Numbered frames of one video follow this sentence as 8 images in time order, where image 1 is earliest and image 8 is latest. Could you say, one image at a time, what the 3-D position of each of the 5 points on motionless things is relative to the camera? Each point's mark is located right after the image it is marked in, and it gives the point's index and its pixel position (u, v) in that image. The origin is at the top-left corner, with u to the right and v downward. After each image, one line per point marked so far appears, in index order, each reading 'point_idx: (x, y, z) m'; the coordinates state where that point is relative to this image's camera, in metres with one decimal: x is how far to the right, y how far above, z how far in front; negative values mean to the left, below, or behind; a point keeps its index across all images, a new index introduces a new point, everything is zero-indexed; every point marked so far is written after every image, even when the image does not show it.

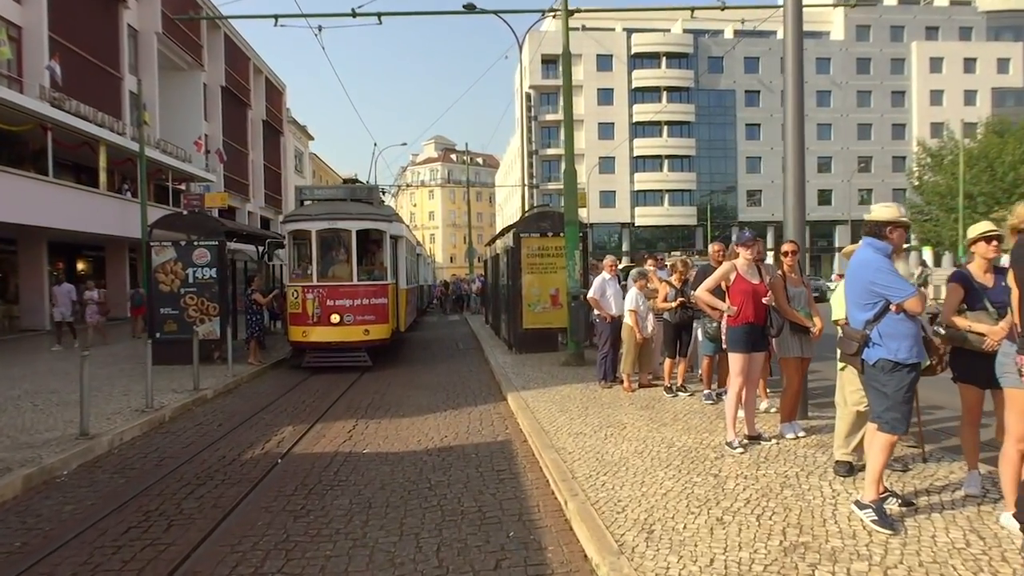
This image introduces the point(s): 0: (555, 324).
0: (+0.9, -0.7, +15.2) m
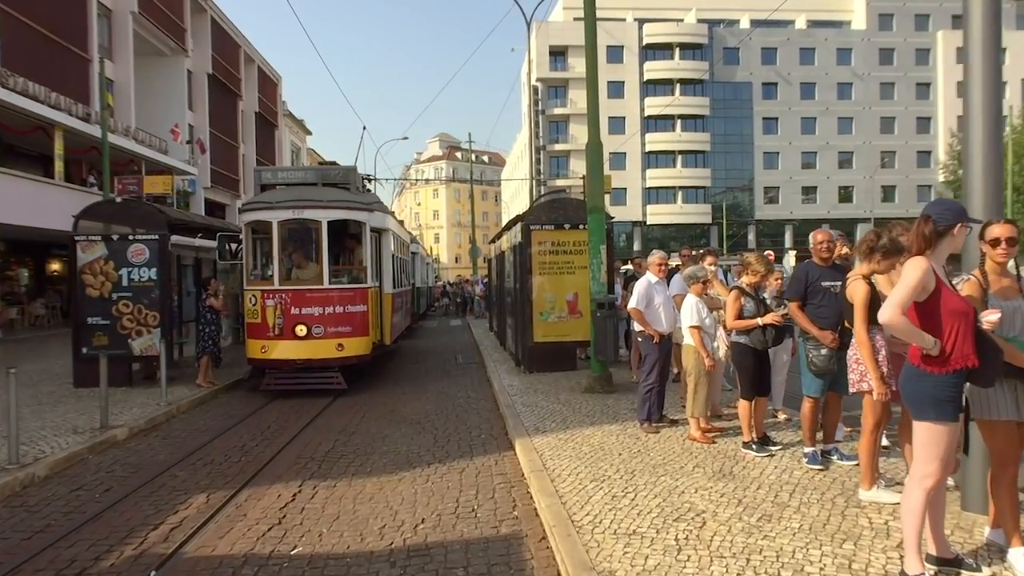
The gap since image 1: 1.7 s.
0: (+1.0, -0.8, +12.4) m
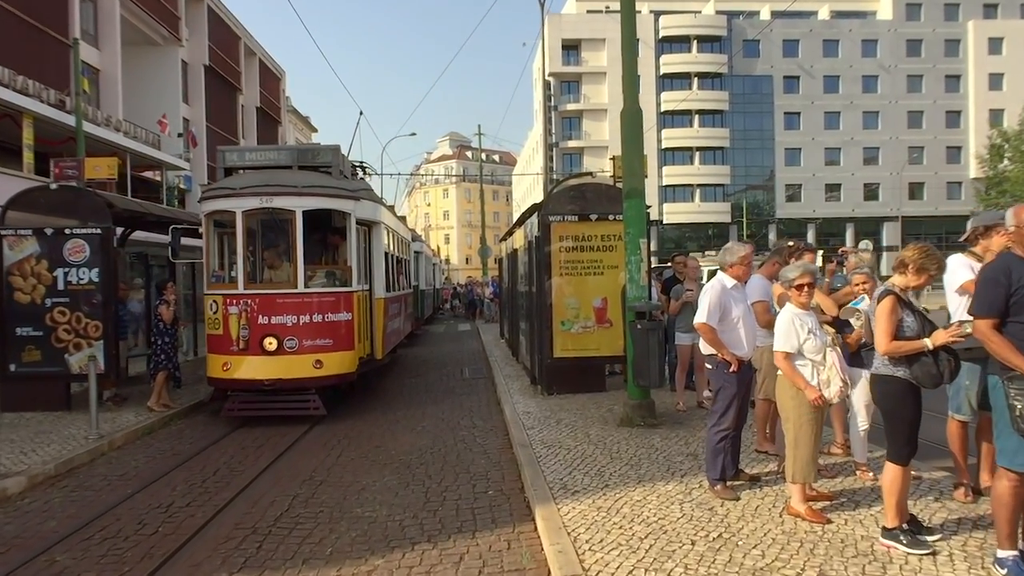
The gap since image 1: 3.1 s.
0: (+1.2, -0.9, +10.2) m
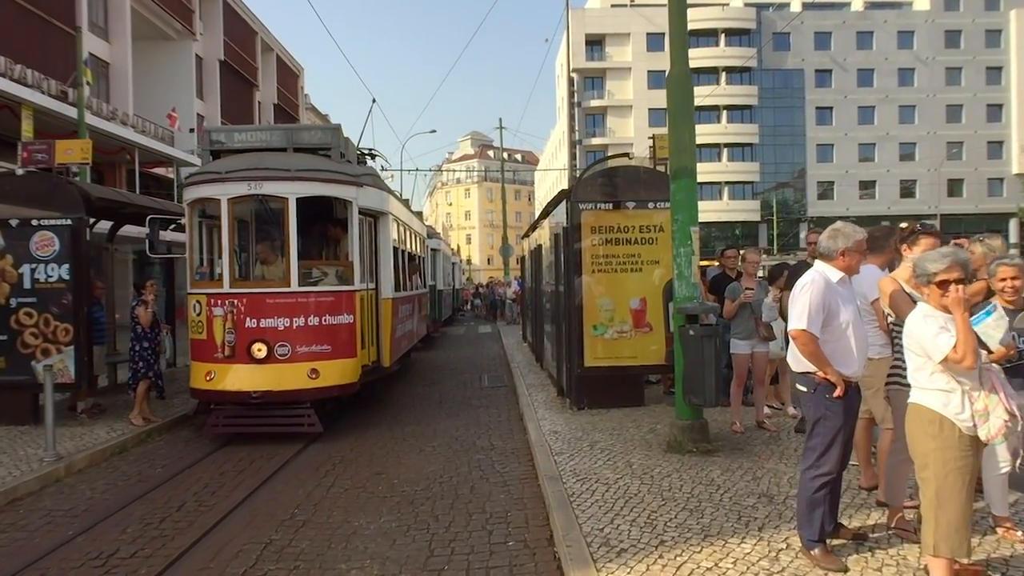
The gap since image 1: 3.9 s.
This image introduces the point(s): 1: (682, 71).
0: (+1.5, -0.9, +8.9) m
1: (+1.6, +2.0, +6.8) m
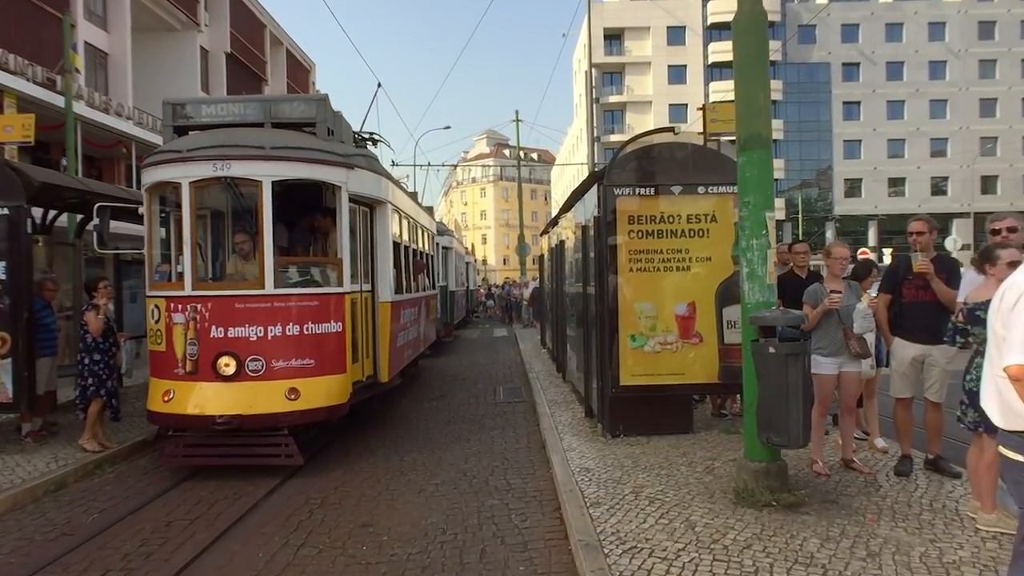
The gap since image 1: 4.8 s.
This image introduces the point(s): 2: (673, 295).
0: (+1.7, -0.9, +7.4) m
1: (+1.7, +2.0, +5.3) m
2: (+1.6, -0.1, +7.4) m
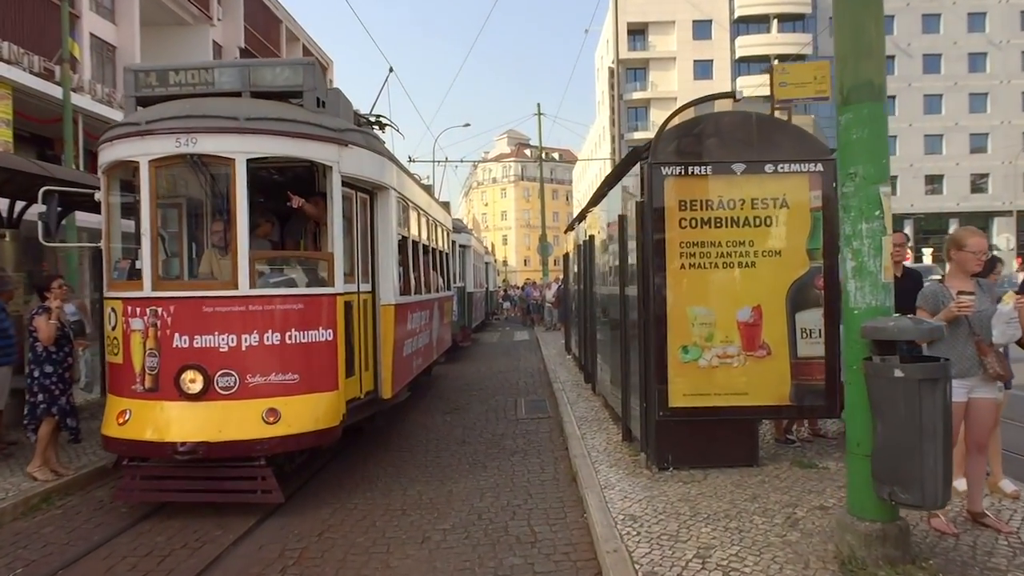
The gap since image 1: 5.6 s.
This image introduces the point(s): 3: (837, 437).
0: (+1.9, -0.9, +6.0) m
1: (+1.9, +2.0, +4.0) m
2: (+1.8, -0.1, +6.0) m
3: (+3.1, -1.4, +7.1) m
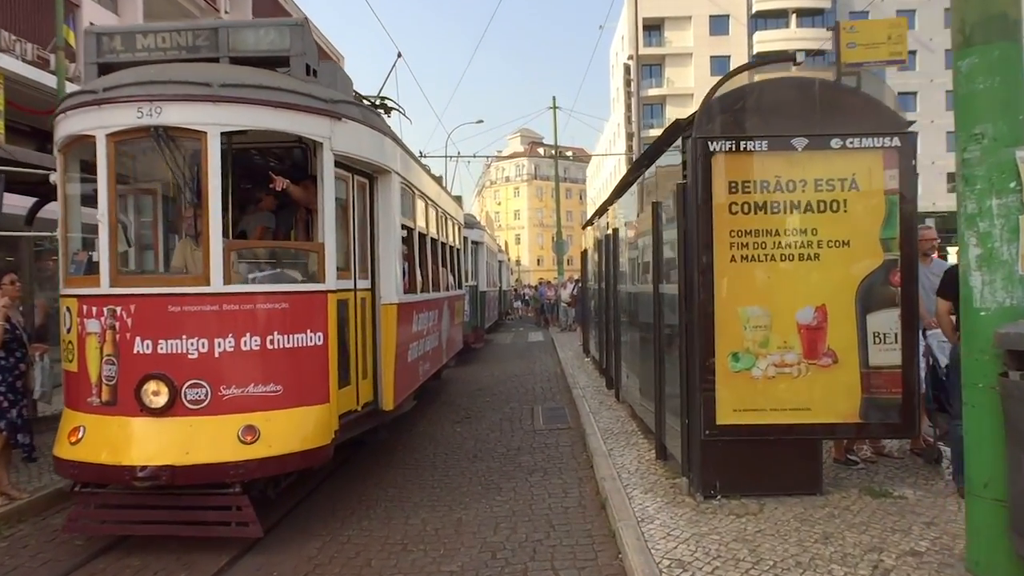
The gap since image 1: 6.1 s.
0: (+2.0, -0.9, +5.1) m
1: (+2.0, +2.0, +3.1) m
2: (+1.9, 0.0, +5.1) m
3: (+3.2, -1.4, +6.1) m
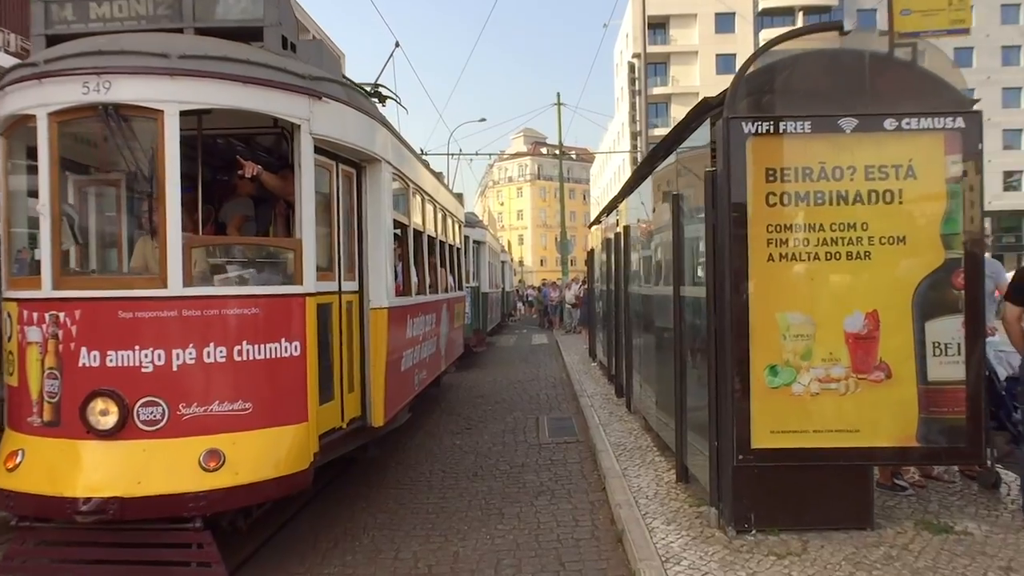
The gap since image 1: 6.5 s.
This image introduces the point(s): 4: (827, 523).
0: (+2.1, -0.9, +4.4) m
1: (+2.0, +2.0, +2.4) m
2: (+2.0, -0.1, +4.4) m
3: (+3.3, -1.4, +5.5) m
4: (+1.9, -1.4, +4.5) m
